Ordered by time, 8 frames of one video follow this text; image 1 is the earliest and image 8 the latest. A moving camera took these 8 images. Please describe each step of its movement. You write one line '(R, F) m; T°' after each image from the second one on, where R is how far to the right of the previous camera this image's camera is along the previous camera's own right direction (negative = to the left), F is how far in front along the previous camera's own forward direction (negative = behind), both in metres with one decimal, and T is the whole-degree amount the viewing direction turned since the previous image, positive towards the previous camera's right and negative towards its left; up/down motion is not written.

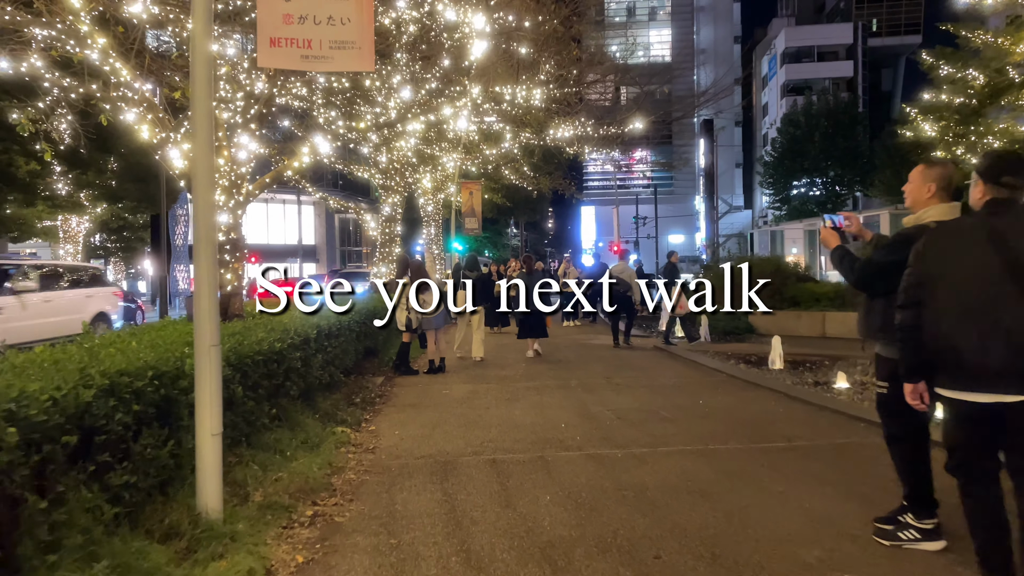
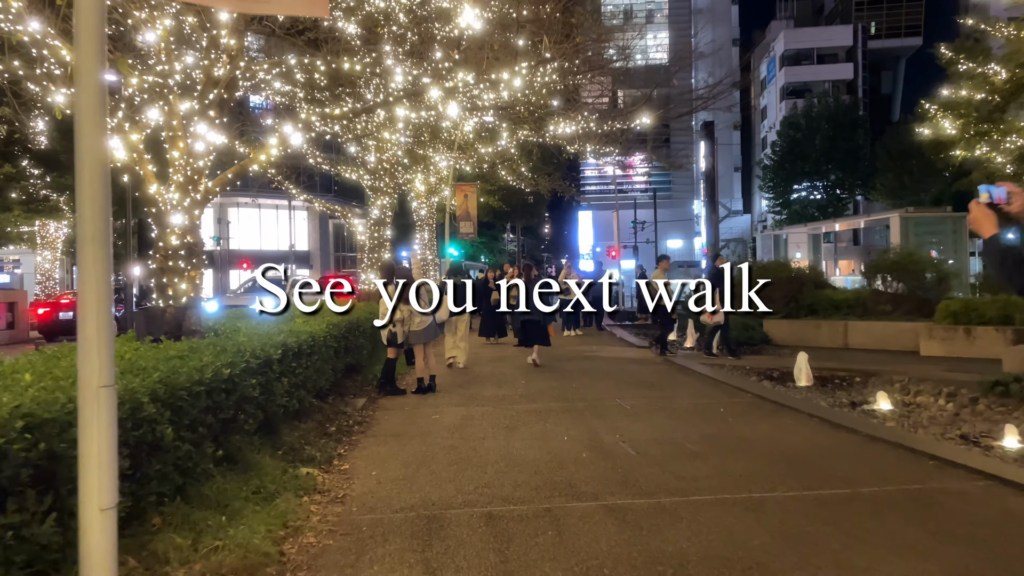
(0.0, +1.1) m; 0°
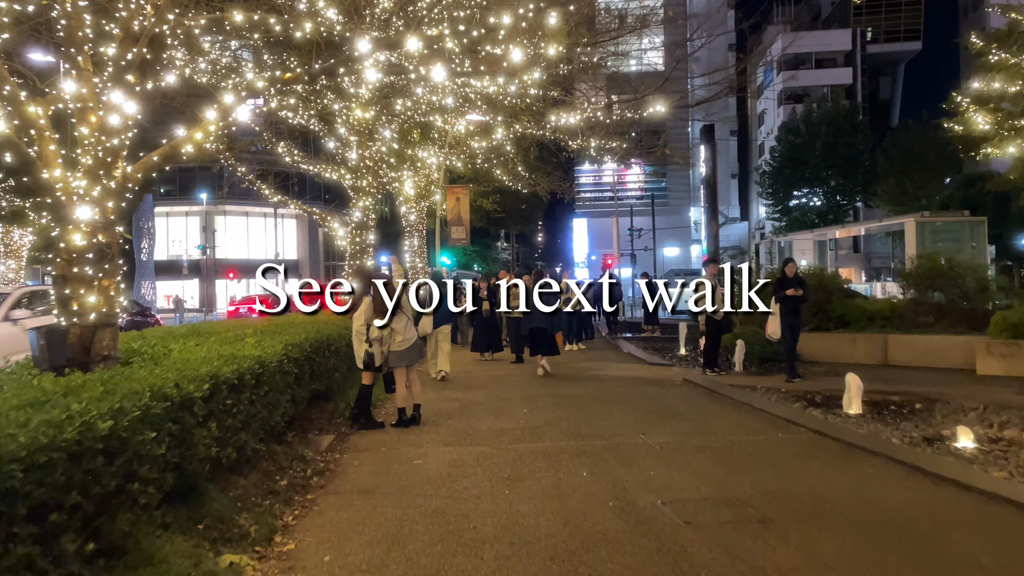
(-0.1, +1.6) m; +1°
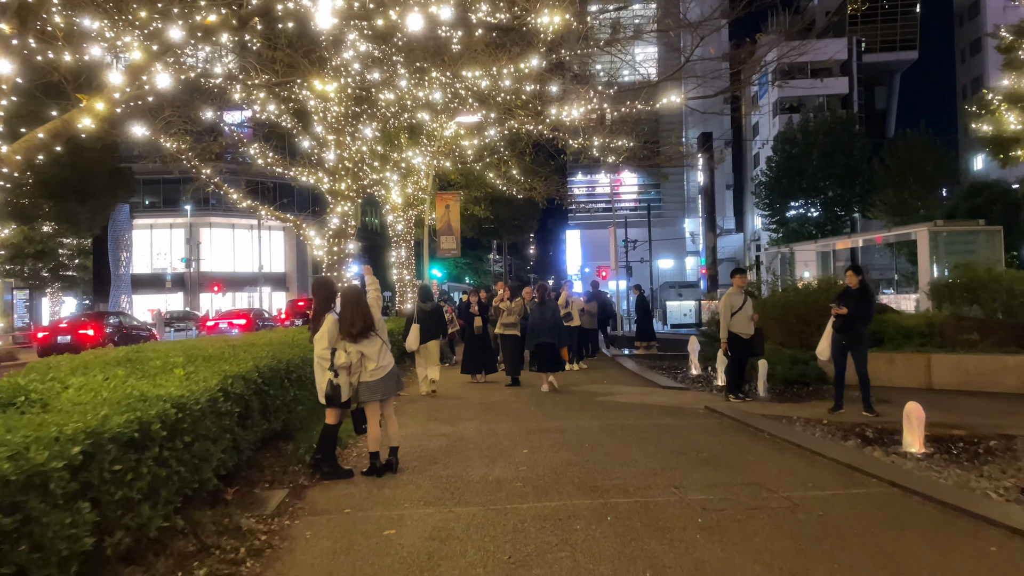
(-0.1, +1.4) m; +1°
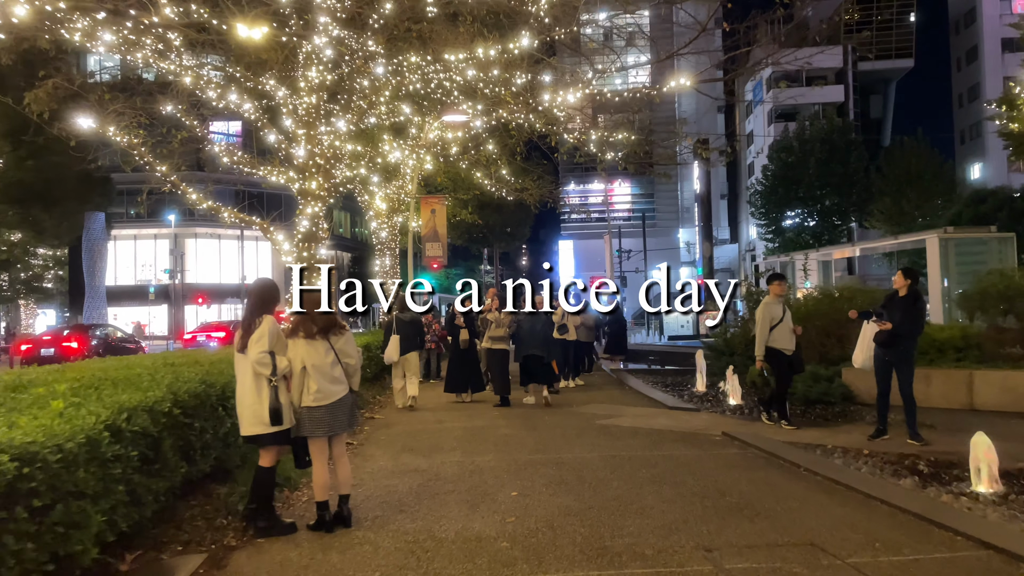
(+0.1, +1.3) m; +1°
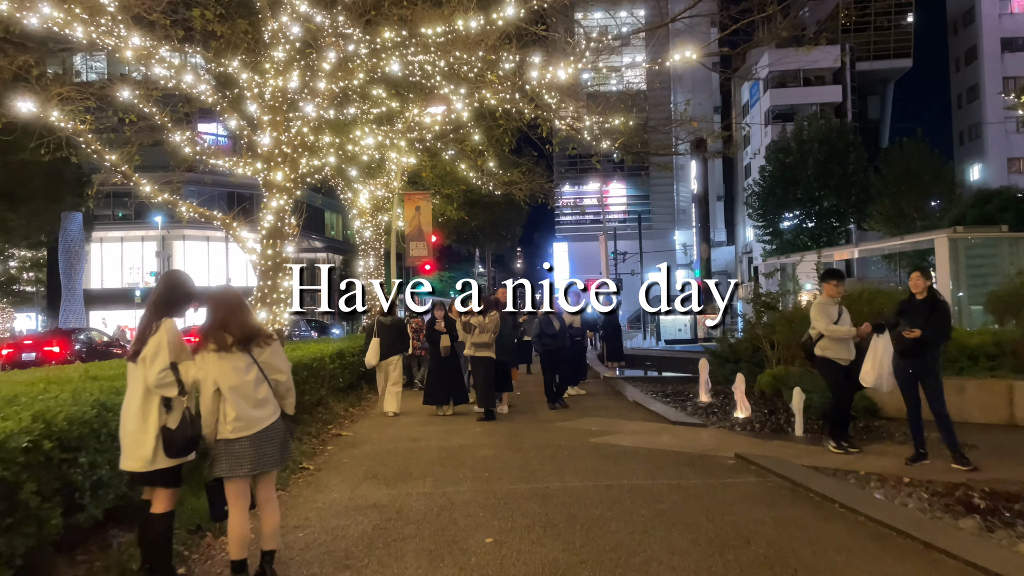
(+0.1, +1.1) m; 0°
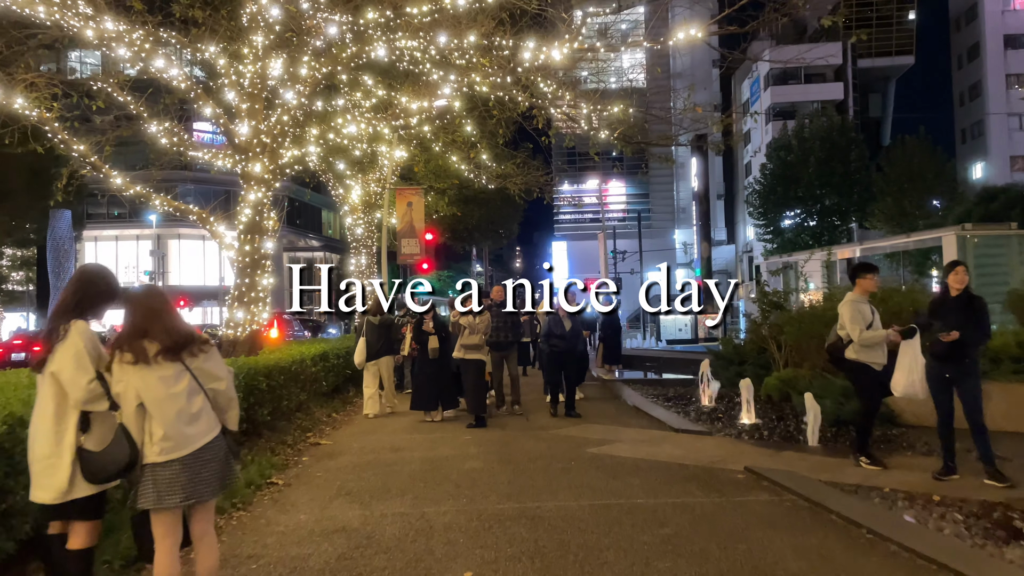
(+0.1, +0.6) m; 0°
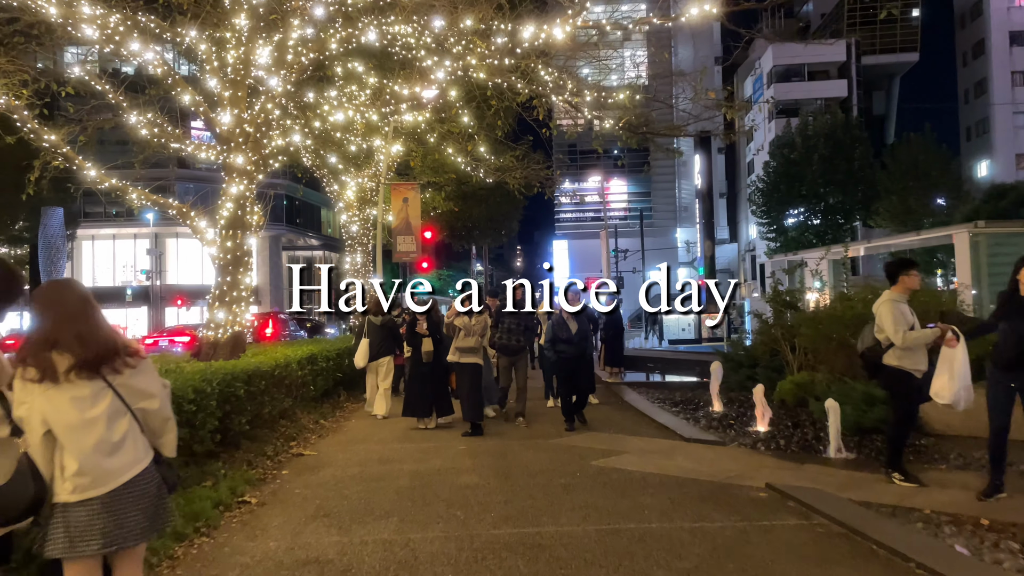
(0.0, +0.6) m; 0°
